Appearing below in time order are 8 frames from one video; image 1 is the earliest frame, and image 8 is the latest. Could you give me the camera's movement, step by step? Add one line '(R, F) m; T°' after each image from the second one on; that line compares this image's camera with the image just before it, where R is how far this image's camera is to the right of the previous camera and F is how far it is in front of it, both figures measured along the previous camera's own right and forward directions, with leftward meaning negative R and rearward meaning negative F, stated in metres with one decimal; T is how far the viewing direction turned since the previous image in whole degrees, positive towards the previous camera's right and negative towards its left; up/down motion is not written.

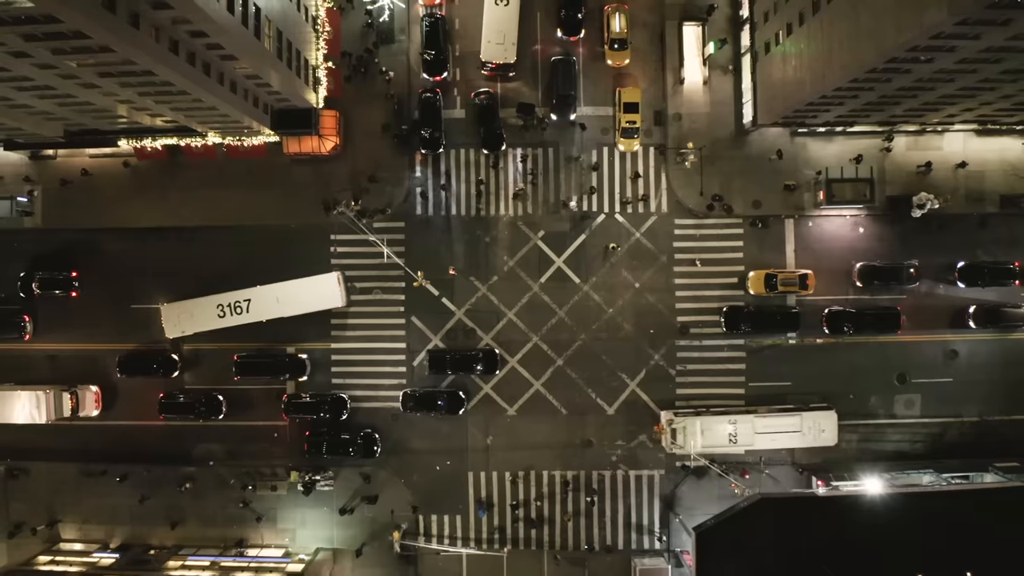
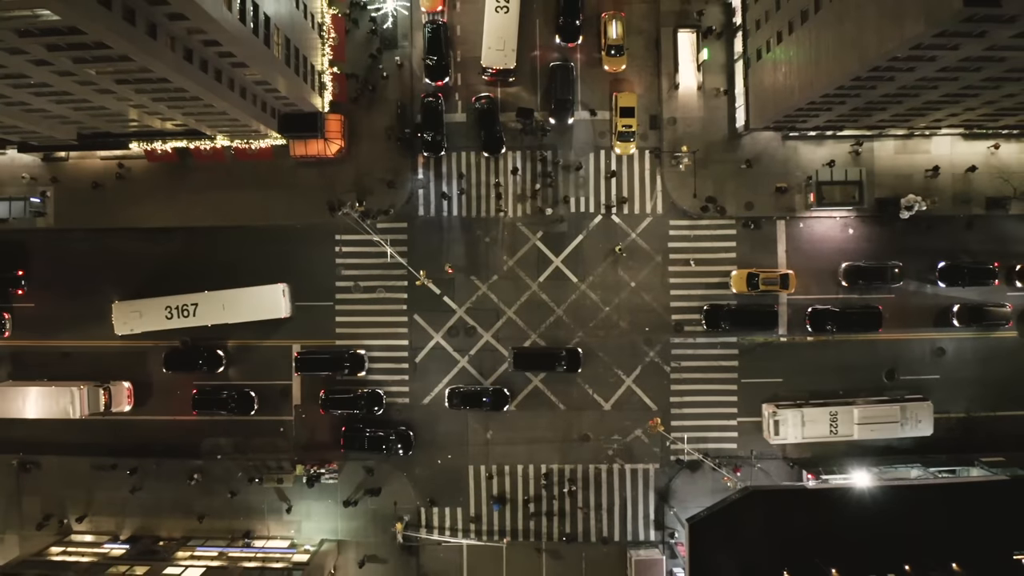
(0.0, -1.0) m; 0°
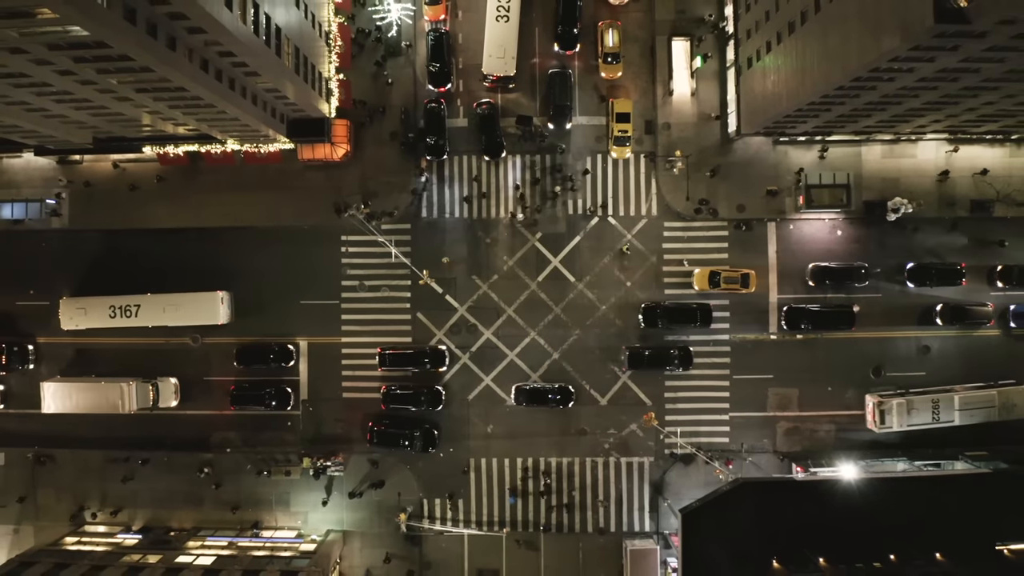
(0.0, -1.2) m; 0°
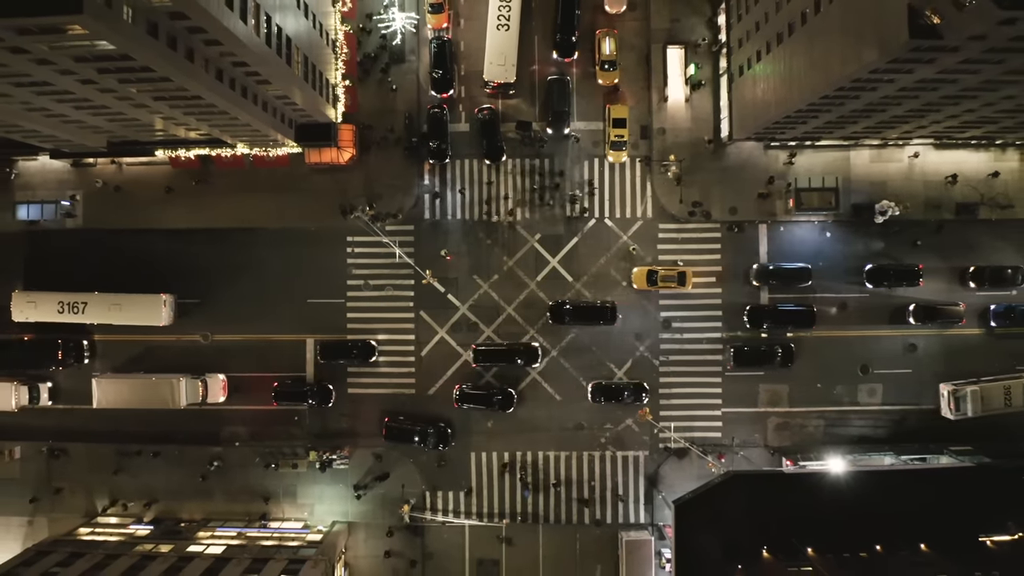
(0.0, -1.2) m; 0°
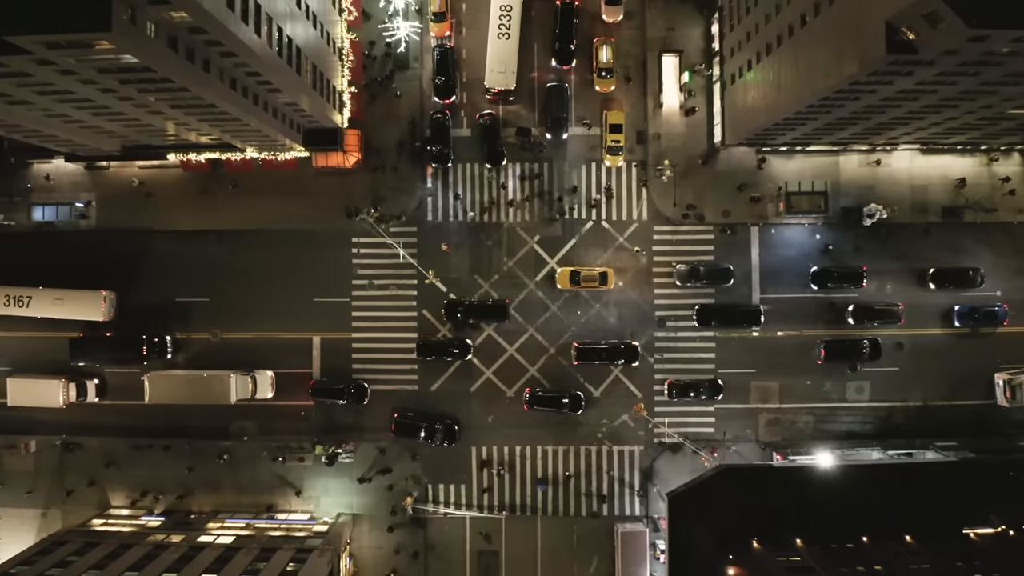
(0.0, -1.2) m; 0°
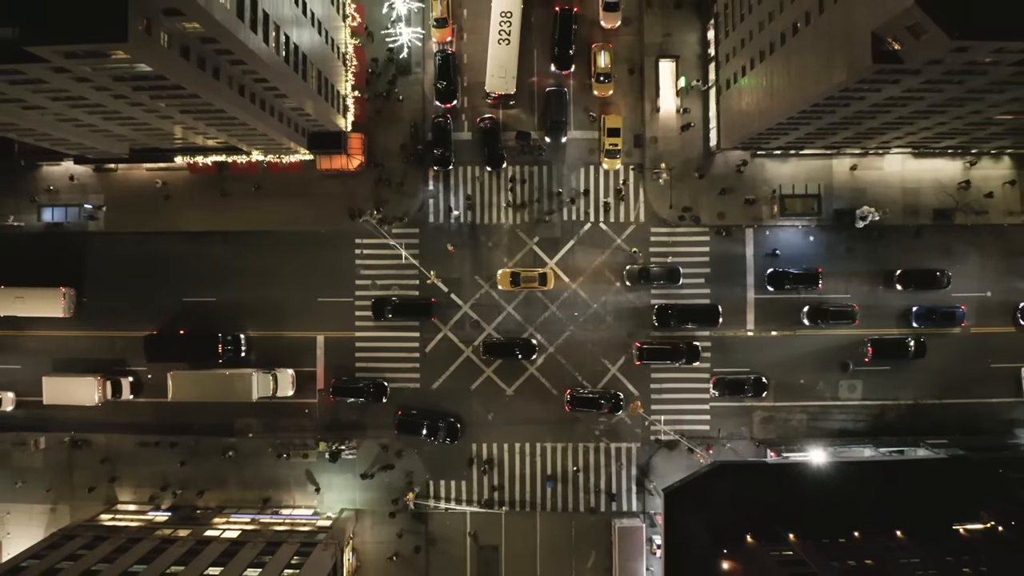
(0.0, -0.8) m; 0°
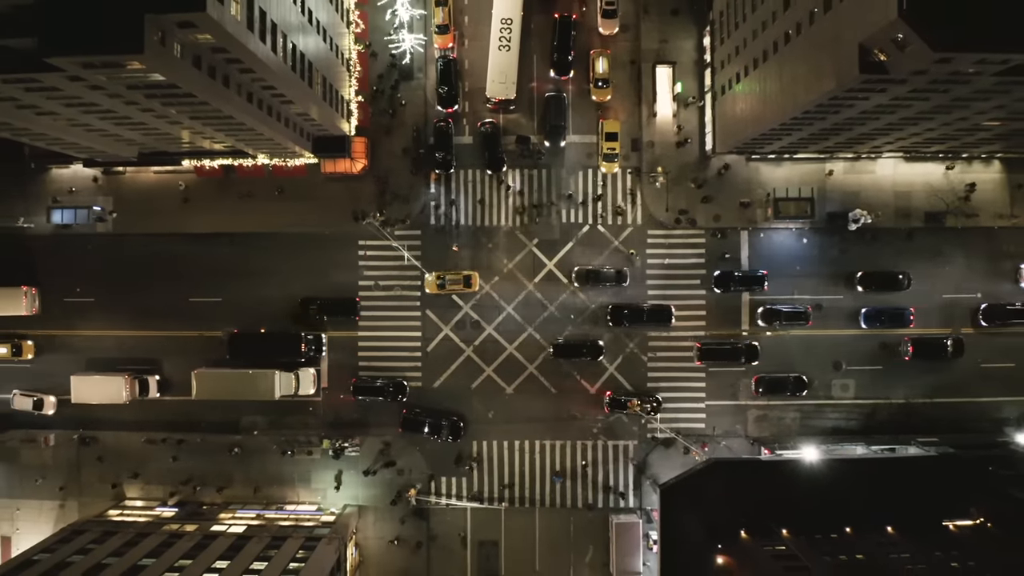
(0.0, -0.8) m; 0°
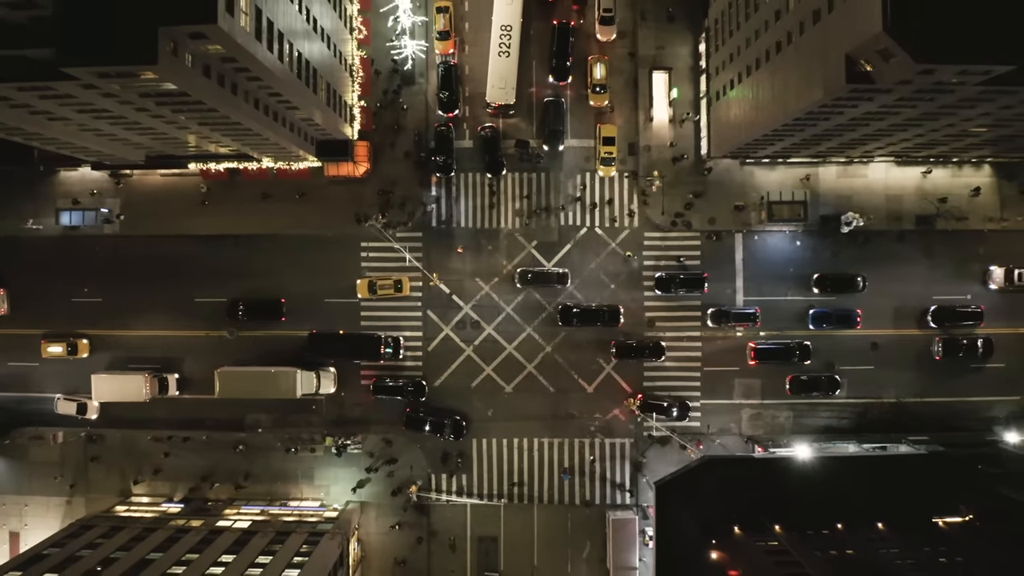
(0.0, -0.8) m; 0°
